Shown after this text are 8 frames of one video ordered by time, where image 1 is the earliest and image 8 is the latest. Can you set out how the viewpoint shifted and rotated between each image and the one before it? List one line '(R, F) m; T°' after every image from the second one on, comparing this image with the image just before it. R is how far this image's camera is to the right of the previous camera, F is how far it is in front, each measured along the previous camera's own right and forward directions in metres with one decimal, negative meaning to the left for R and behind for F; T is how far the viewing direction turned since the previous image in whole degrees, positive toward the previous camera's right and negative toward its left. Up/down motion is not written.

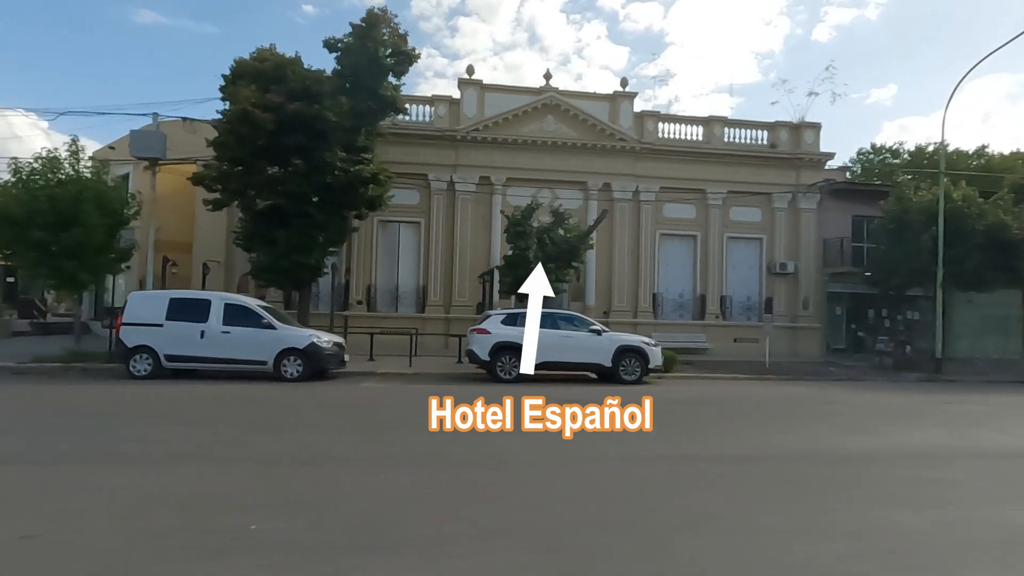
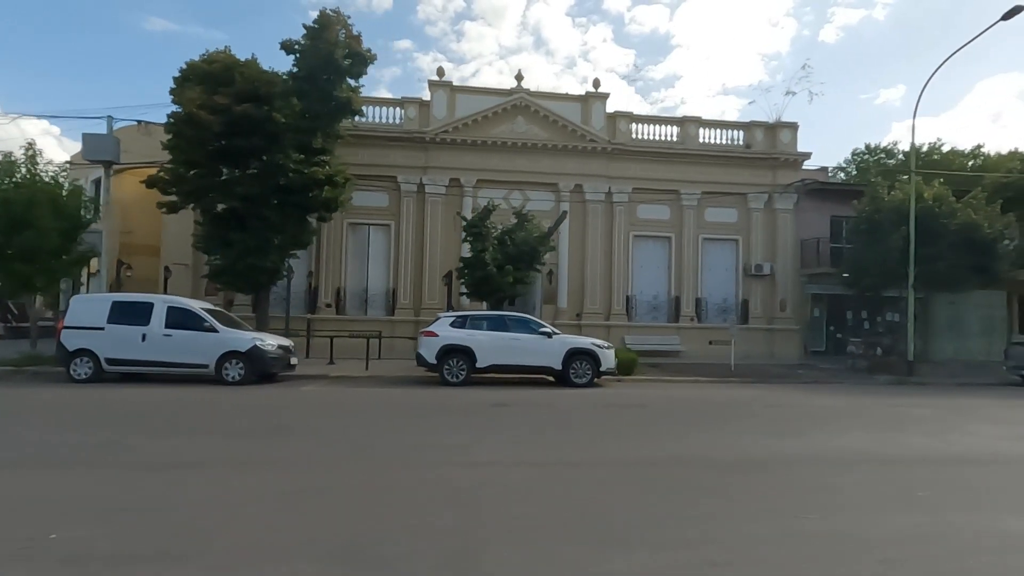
(+1.9, +0.2) m; -1°
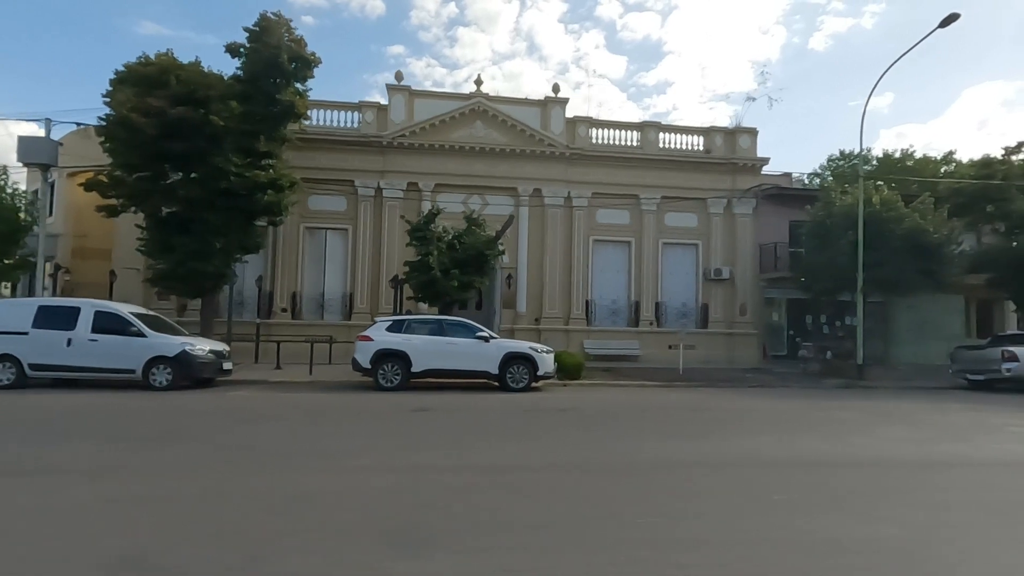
(+1.8, +0.1) m; +1°
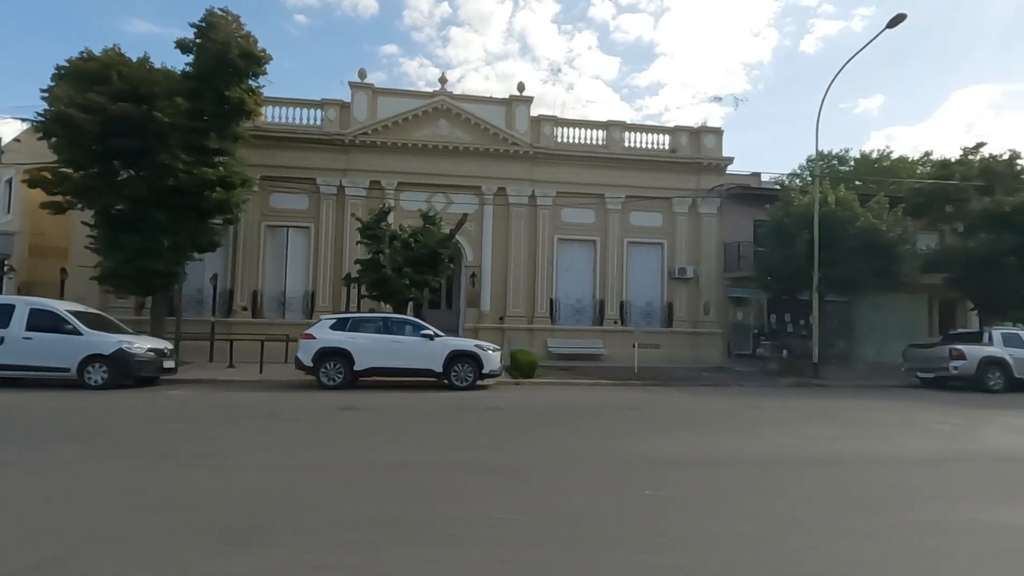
(+1.5, 0.0) m; +1°
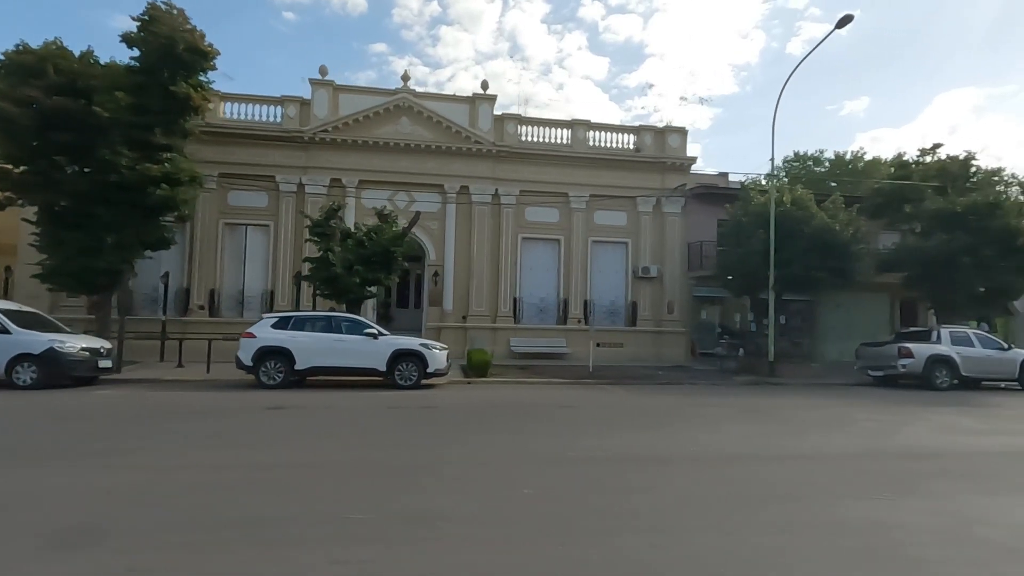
(+1.4, +0.1) m; +1°
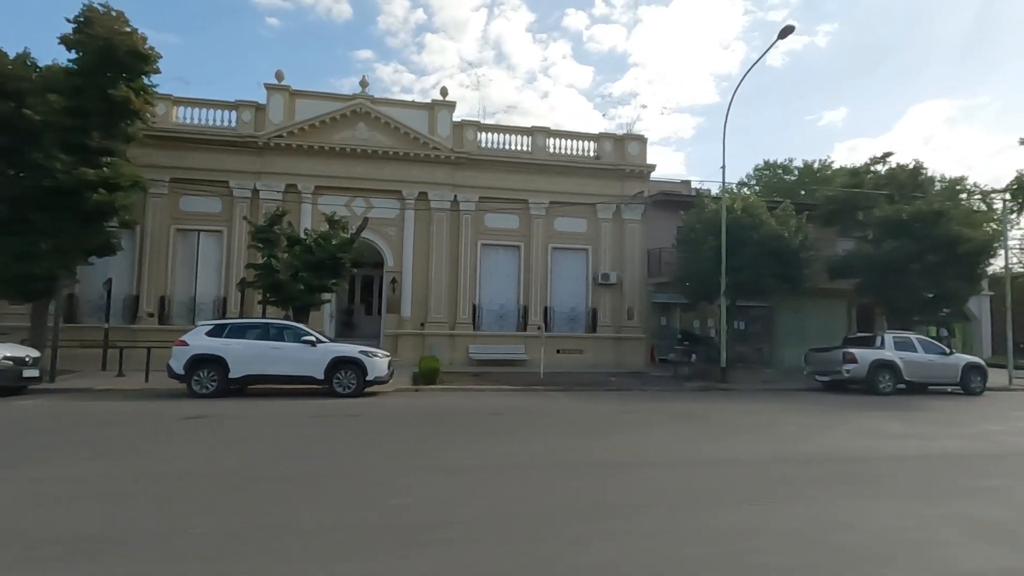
(+1.4, +0.1) m; +2°
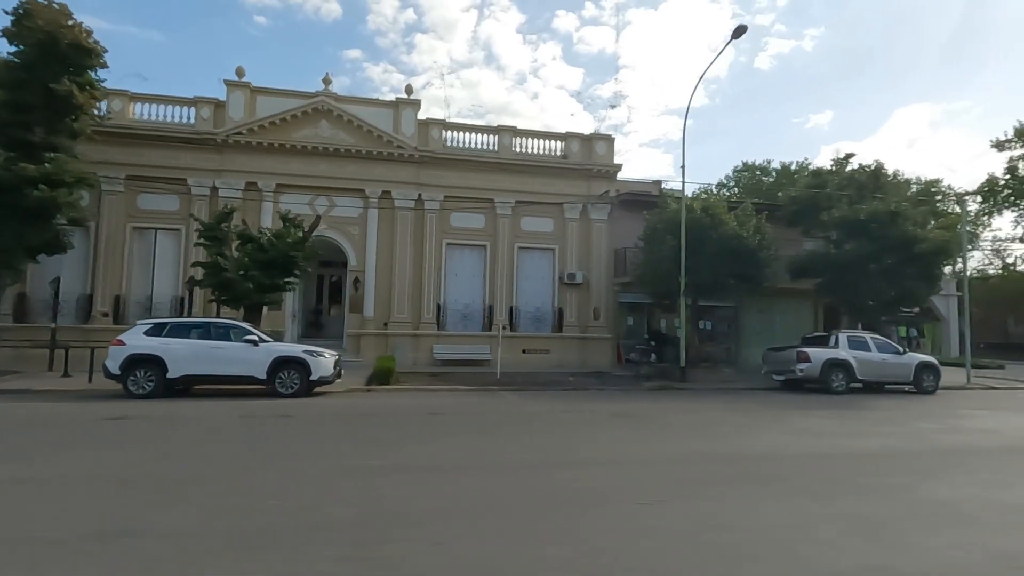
(+1.3, +0.1) m; +1°
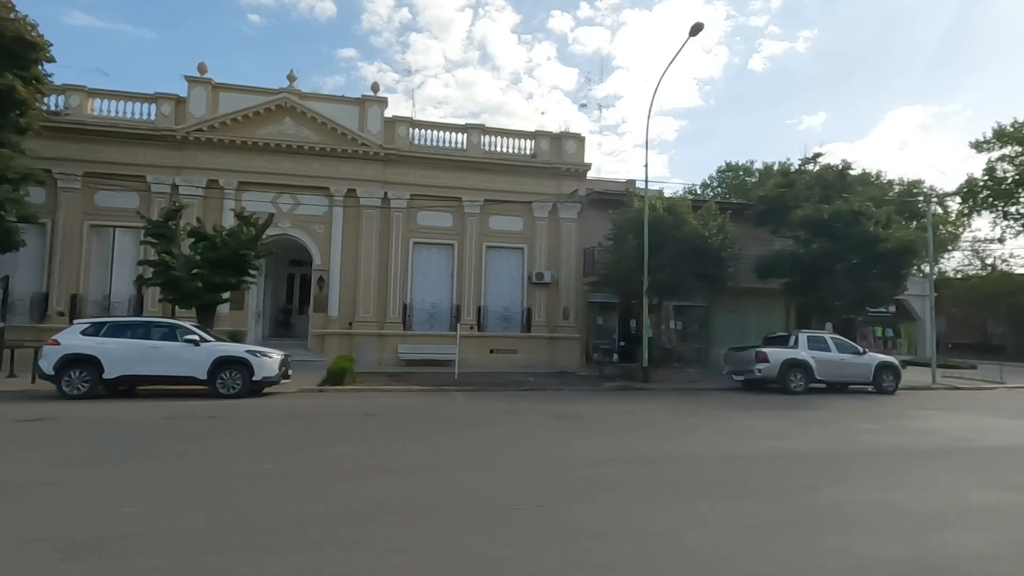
(+1.4, +0.2) m; +1°
